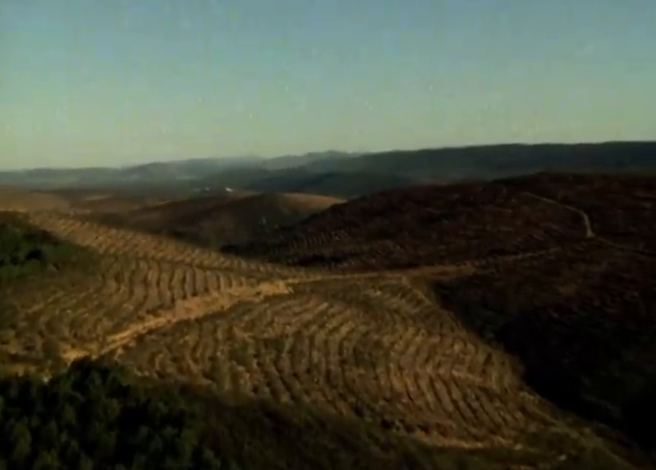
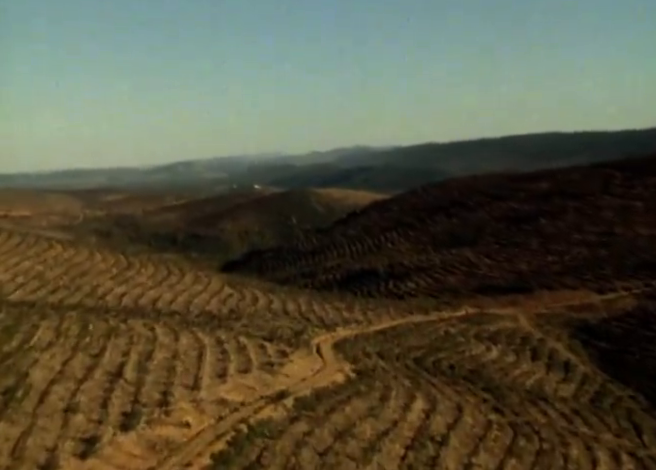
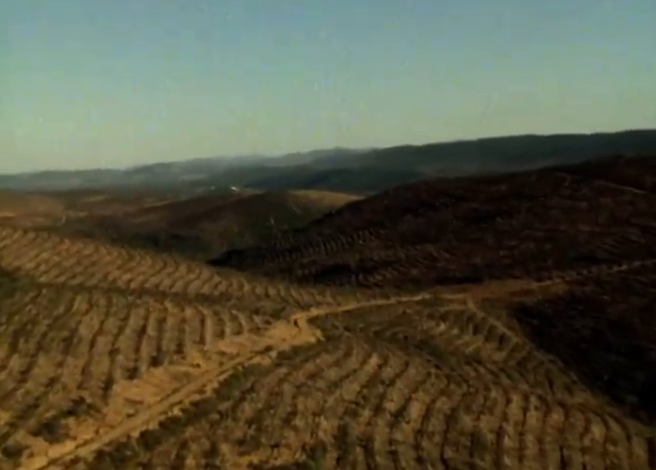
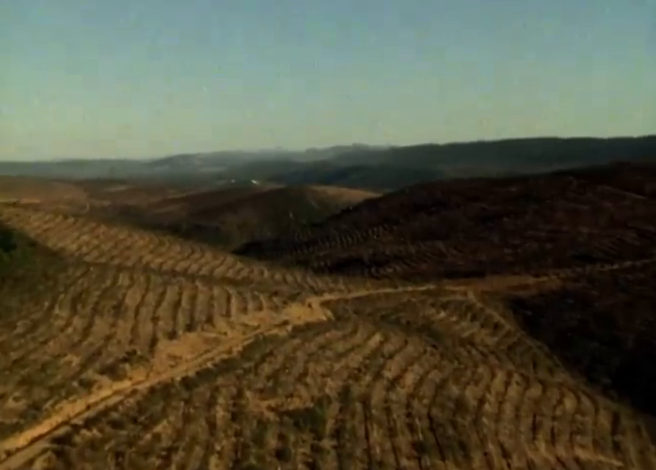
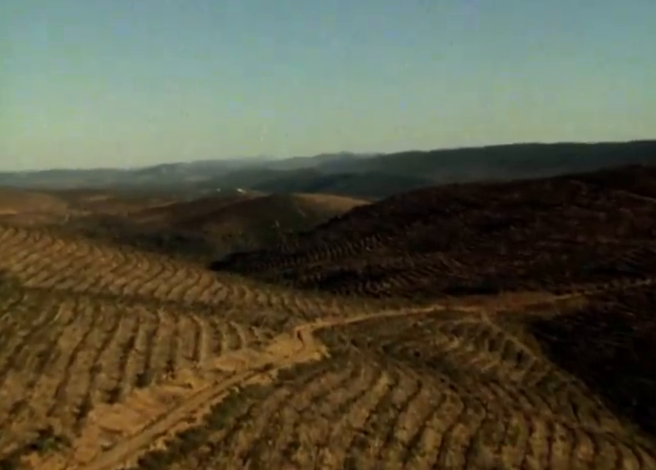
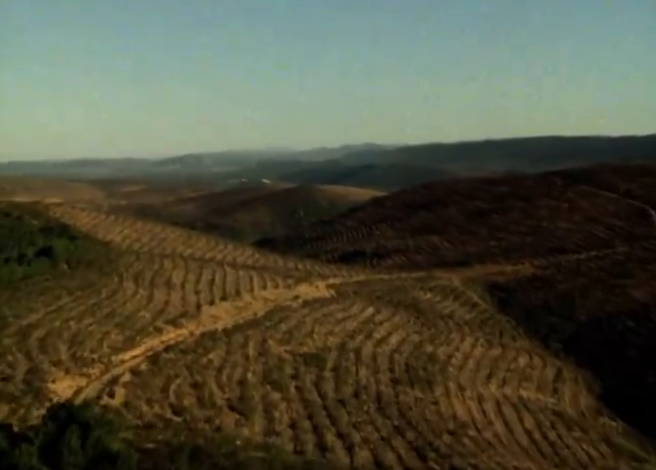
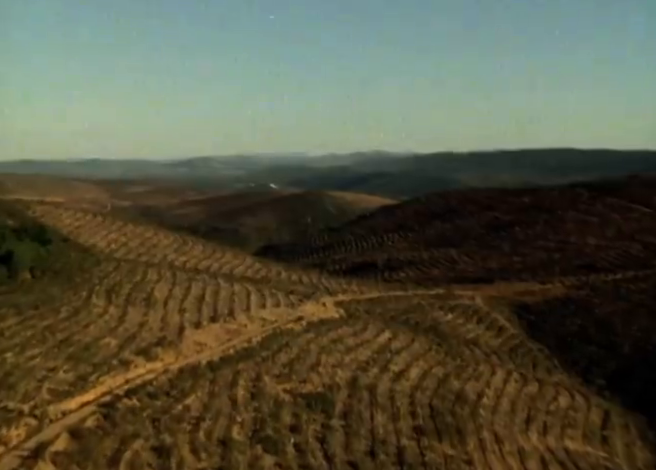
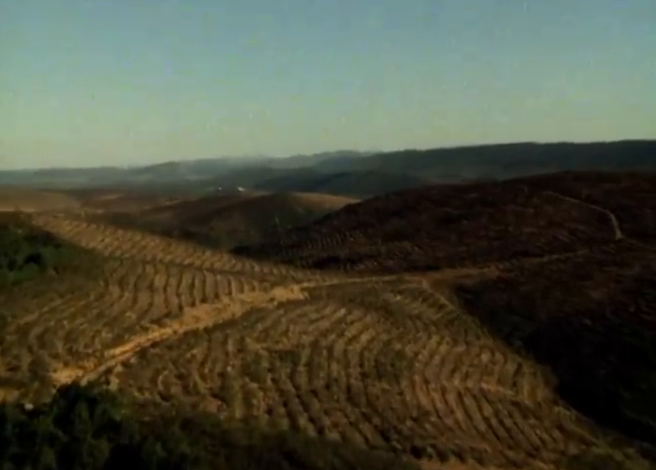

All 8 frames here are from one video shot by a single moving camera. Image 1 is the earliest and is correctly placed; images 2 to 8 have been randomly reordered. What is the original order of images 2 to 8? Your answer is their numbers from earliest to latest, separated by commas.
8, 6, 7, 4, 3, 5, 2
